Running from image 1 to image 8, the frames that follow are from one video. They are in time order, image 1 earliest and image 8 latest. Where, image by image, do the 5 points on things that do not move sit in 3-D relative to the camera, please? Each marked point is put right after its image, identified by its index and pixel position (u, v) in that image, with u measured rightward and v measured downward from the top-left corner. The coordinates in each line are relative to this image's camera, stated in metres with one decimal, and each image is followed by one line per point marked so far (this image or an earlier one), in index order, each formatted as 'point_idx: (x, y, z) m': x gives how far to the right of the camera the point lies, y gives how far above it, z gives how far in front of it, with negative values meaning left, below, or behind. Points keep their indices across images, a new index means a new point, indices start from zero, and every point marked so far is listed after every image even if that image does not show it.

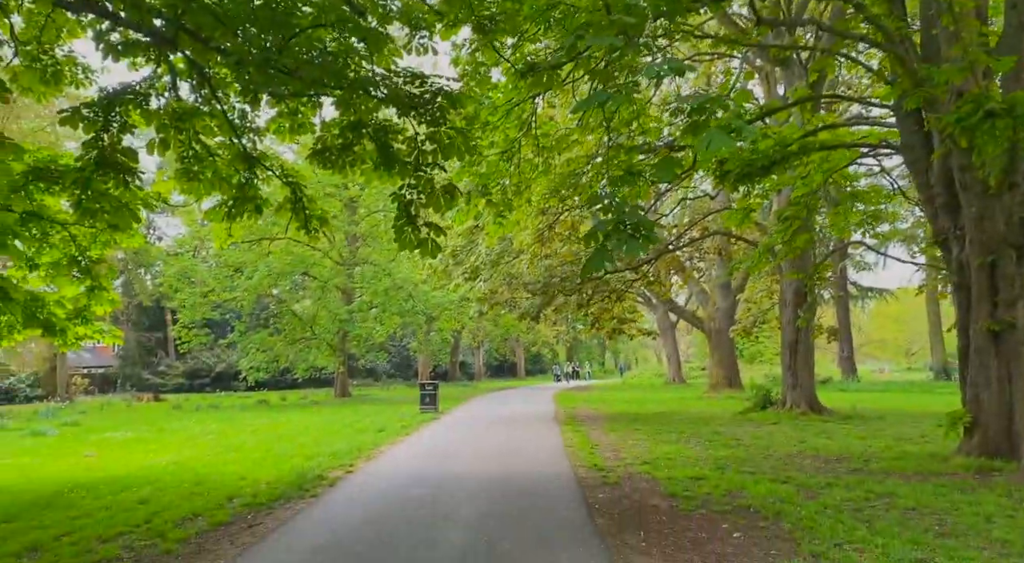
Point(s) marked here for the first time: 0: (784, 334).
0: (+6.1, -1.2, +19.5) m
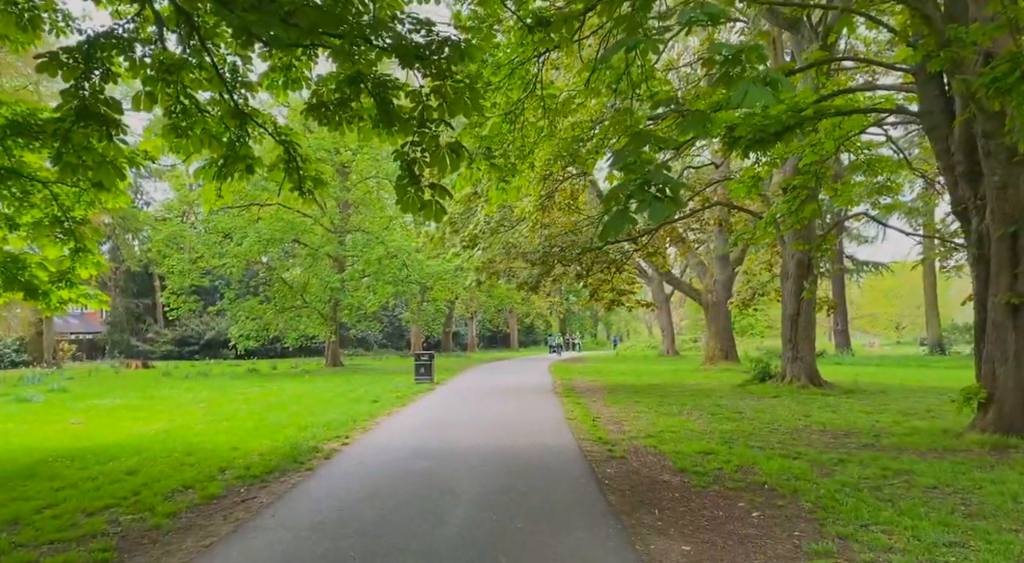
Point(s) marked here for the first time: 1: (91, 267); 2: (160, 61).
0: (+6.0, -0.6, +19.2) m
1: (-5.9, +0.2, +12.2) m
2: (-3.6, +2.2, +8.9) m
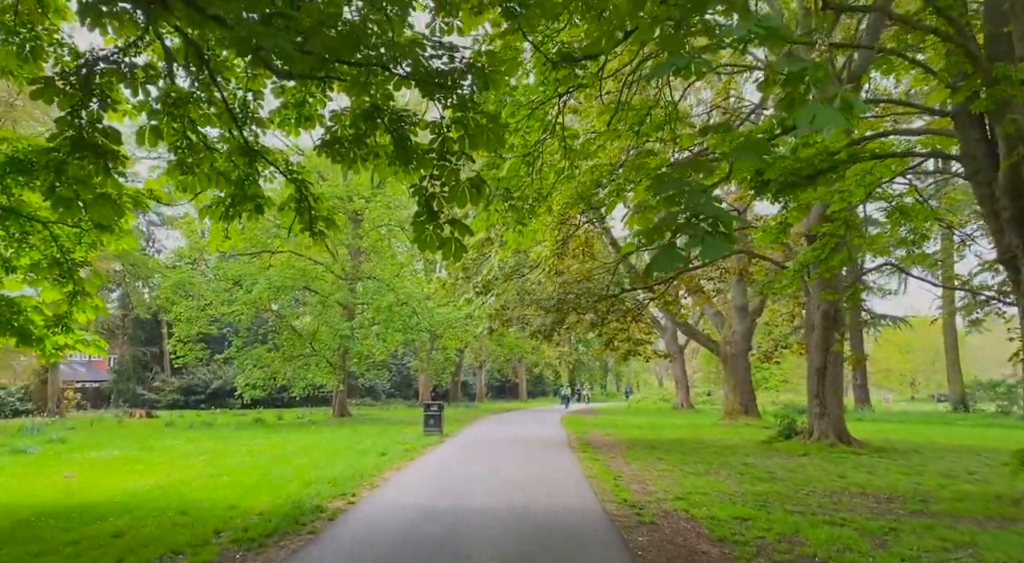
0: (+6.3, -1.7, +18.5) m
1: (-5.6, -0.4, +11.6) m
2: (-3.3, +1.8, +8.4) m
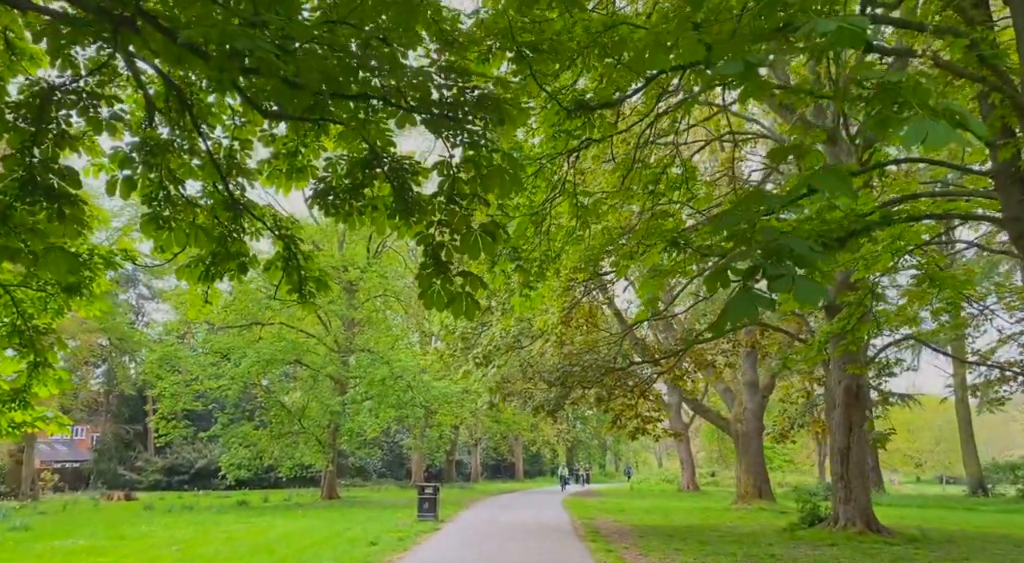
0: (+6.4, -3.2, +17.3) m
1: (-5.6, -1.2, +10.5) m
2: (-3.2, +1.2, +7.5) m
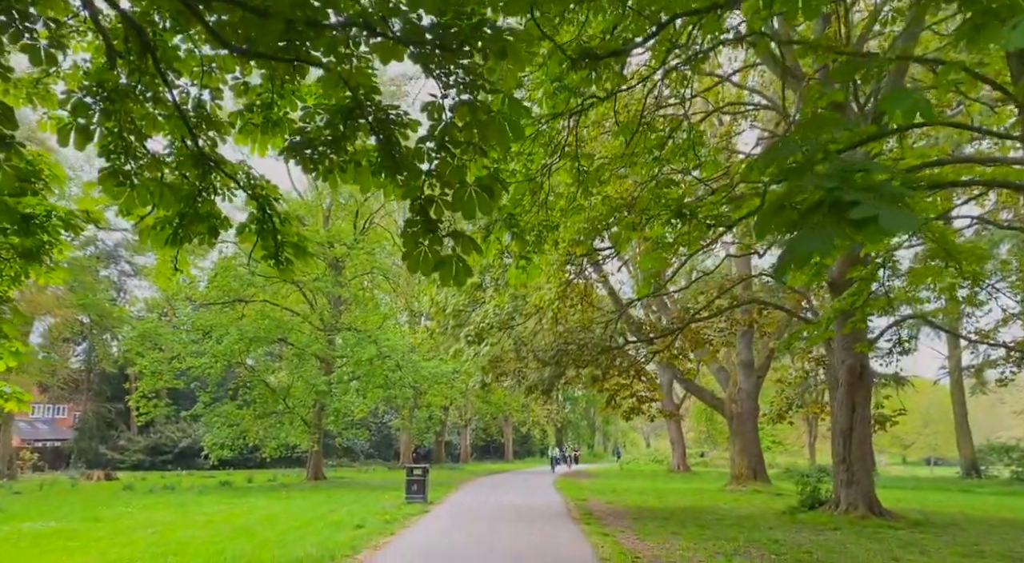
0: (+6.2, -2.7, +16.8) m
1: (-5.6, -0.9, +9.8) m
2: (-3.2, +1.5, +6.8) m
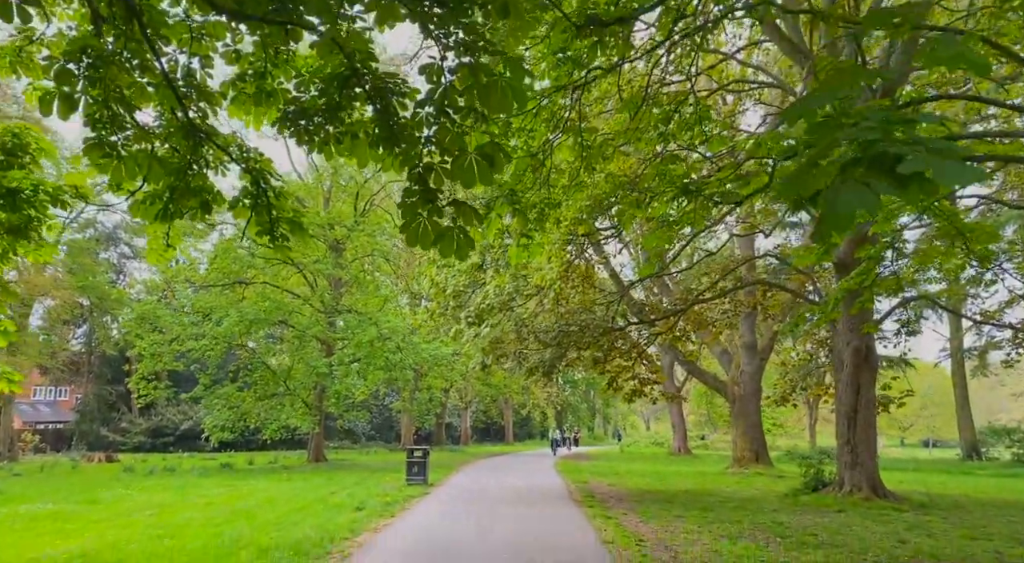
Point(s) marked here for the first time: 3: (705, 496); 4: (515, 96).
0: (+6.2, -2.3, +16.6) m
1: (-5.6, -0.6, +9.6) m
2: (-3.2, +1.7, +6.5) m
3: (+3.8, -4.2, +16.9) m
4: (0.0, +1.2, +5.7) m
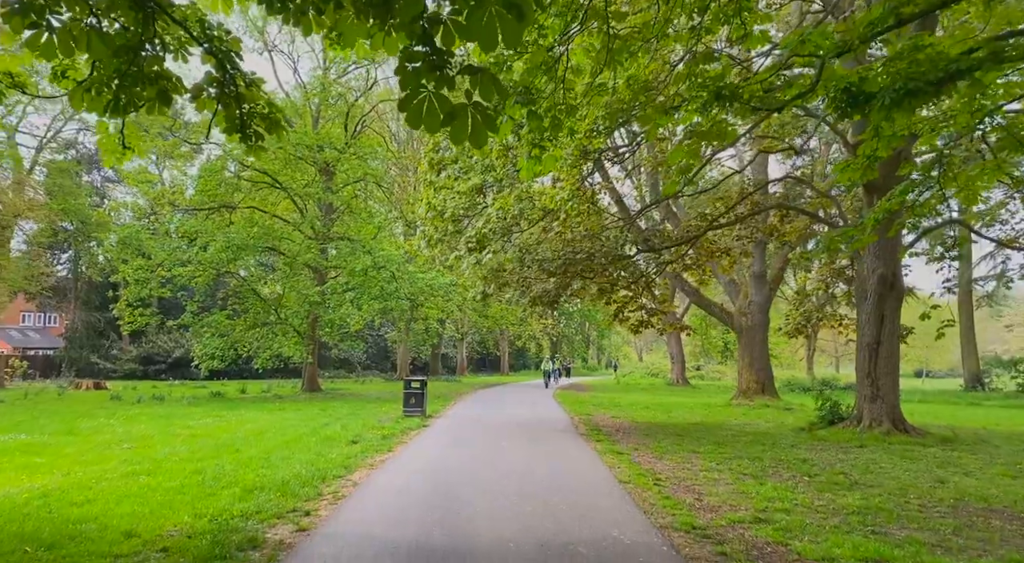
0: (+6.3, -0.9, +15.7) m
1: (-5.5, +0.3, +8.5) m
2: (-3.1, +2.3, +5.3) m
3: (+3.8, -2.8, +16.1) m
4: (+0.1, +1.7, +4.6) m
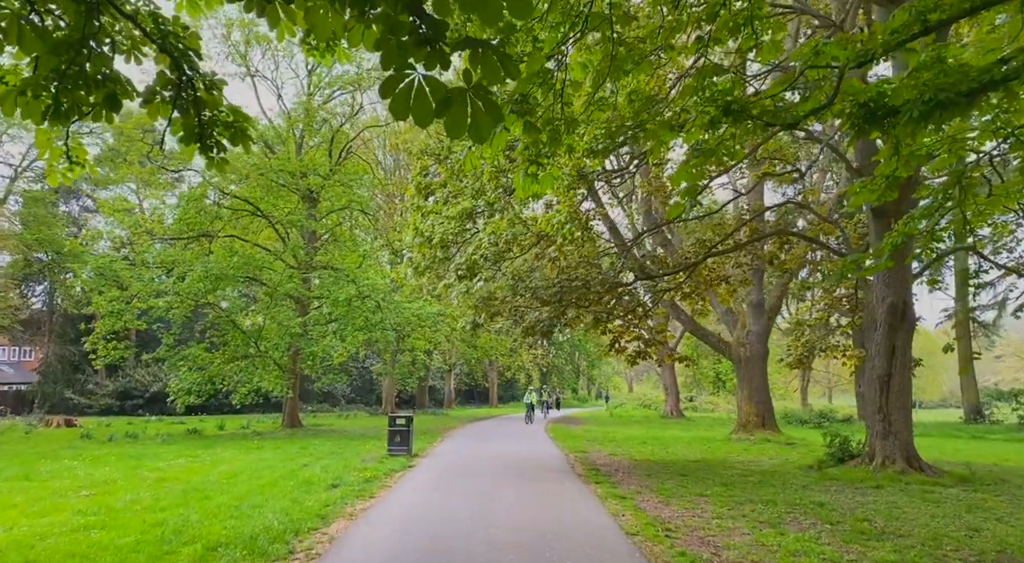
0: (+6.1, -1.4, +14.9) m
1: (-5.5, 0.0, +7.6) m
2: (-3.1, +2.2, +4.5) m
3: (+3.6, -3.3, +15.2) m
4: (+0.2, +1.6, +3.8) m
